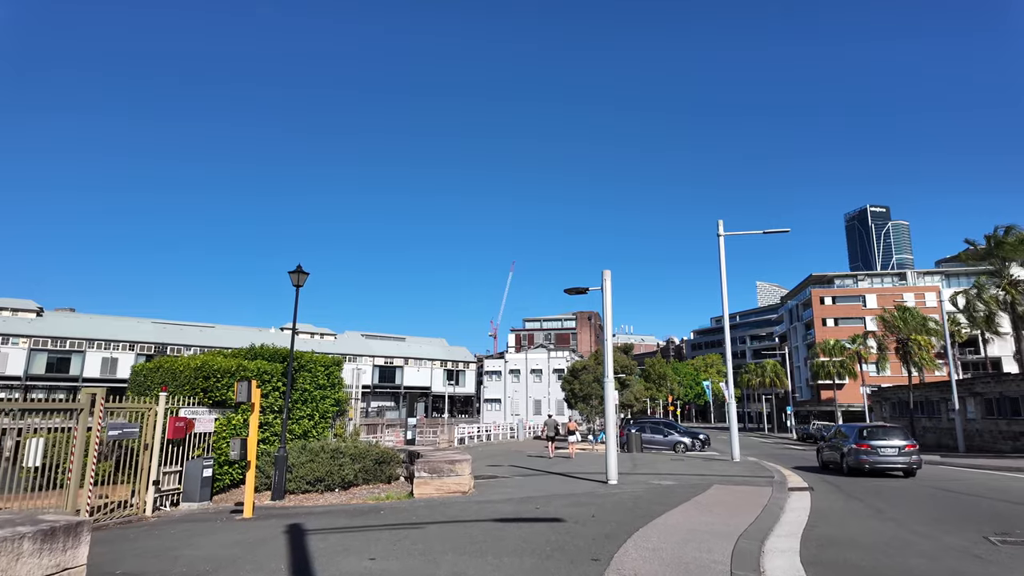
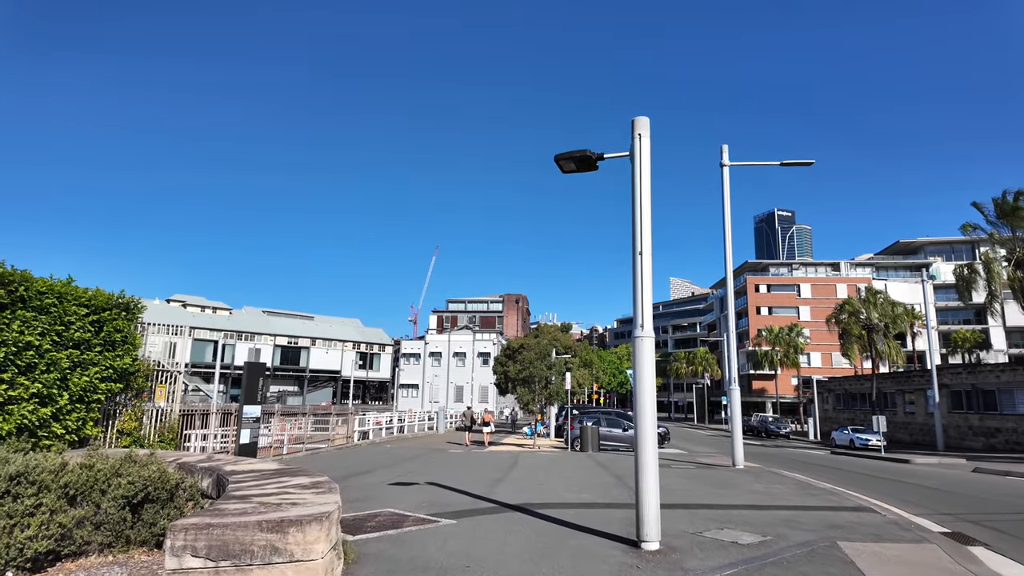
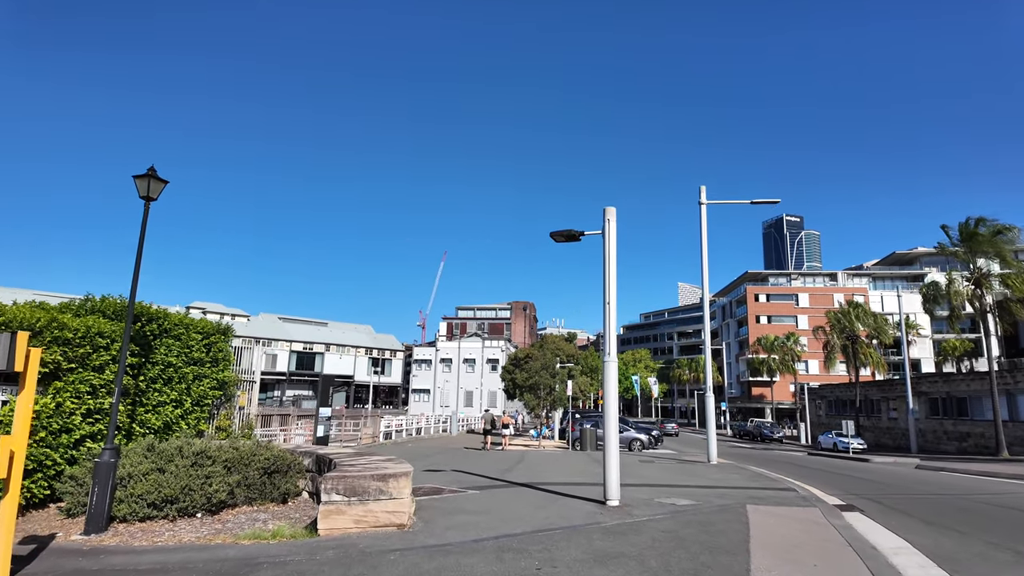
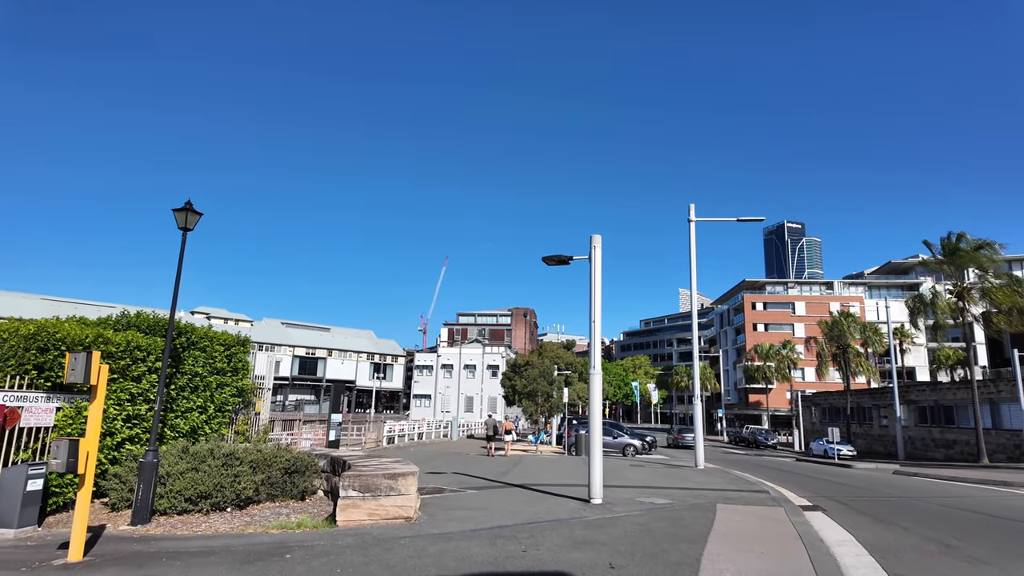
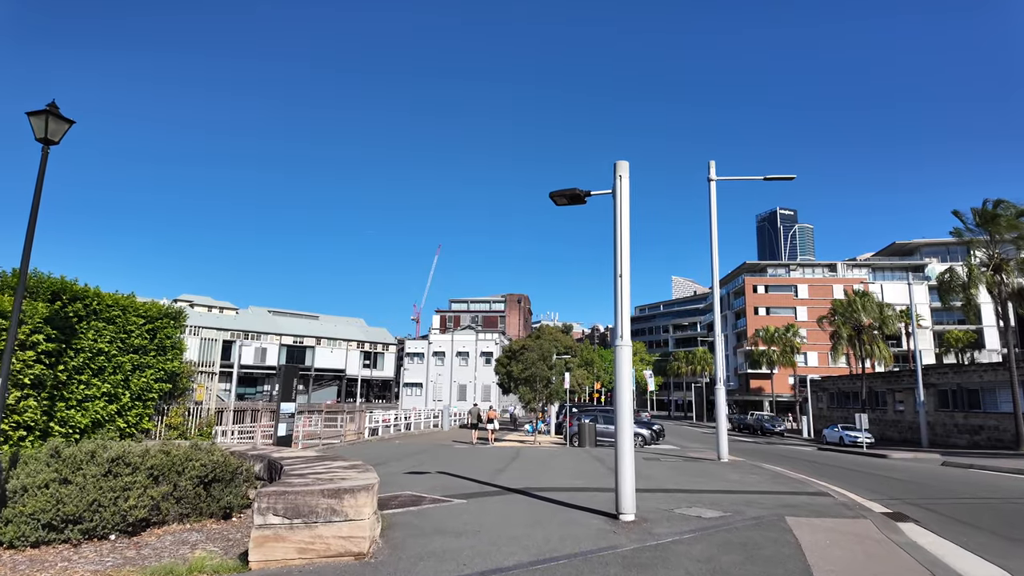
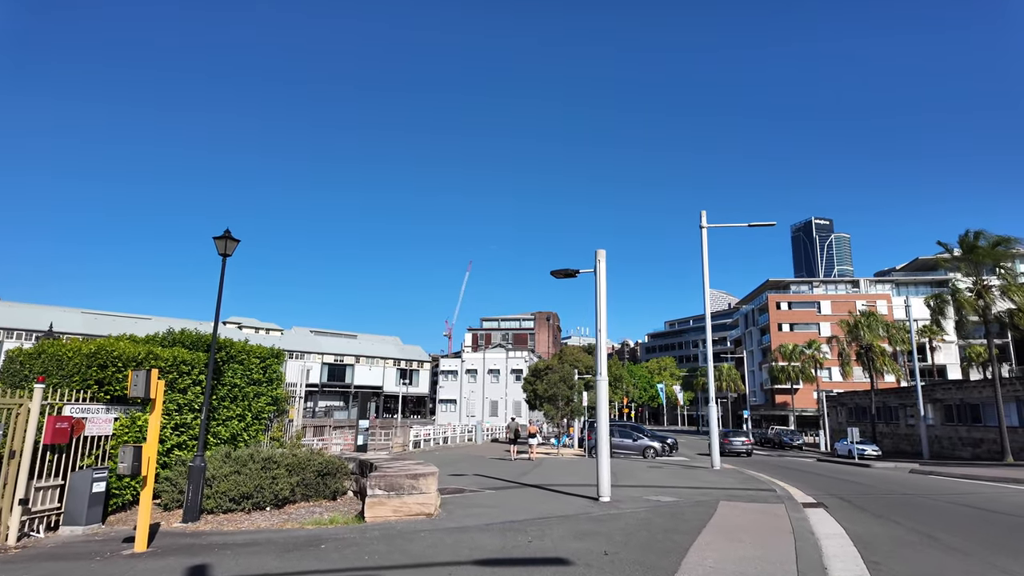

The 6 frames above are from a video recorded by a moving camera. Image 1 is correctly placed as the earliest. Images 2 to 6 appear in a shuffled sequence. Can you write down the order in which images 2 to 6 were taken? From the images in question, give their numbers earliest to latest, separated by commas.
6, 4, 3, 5, 2
